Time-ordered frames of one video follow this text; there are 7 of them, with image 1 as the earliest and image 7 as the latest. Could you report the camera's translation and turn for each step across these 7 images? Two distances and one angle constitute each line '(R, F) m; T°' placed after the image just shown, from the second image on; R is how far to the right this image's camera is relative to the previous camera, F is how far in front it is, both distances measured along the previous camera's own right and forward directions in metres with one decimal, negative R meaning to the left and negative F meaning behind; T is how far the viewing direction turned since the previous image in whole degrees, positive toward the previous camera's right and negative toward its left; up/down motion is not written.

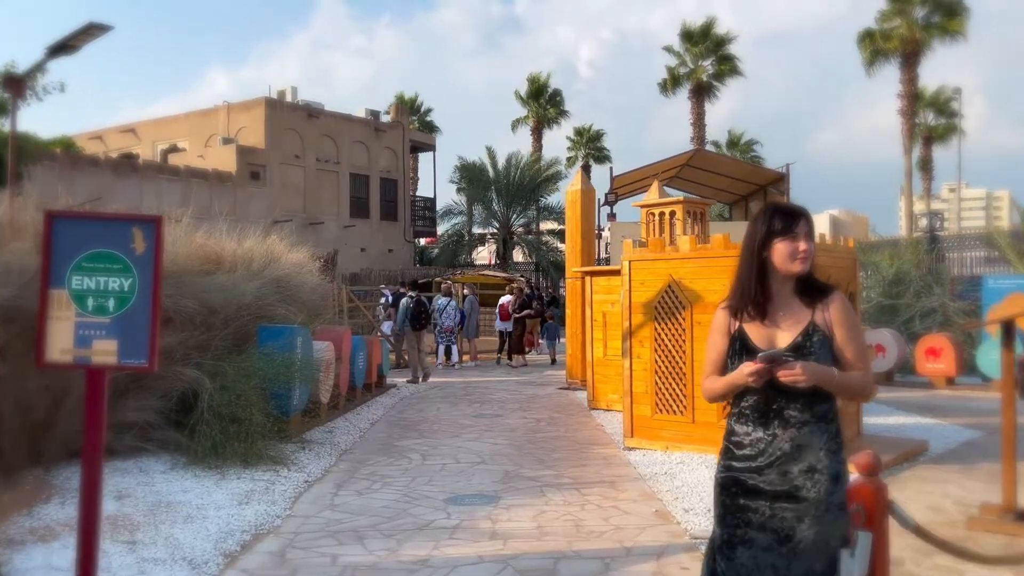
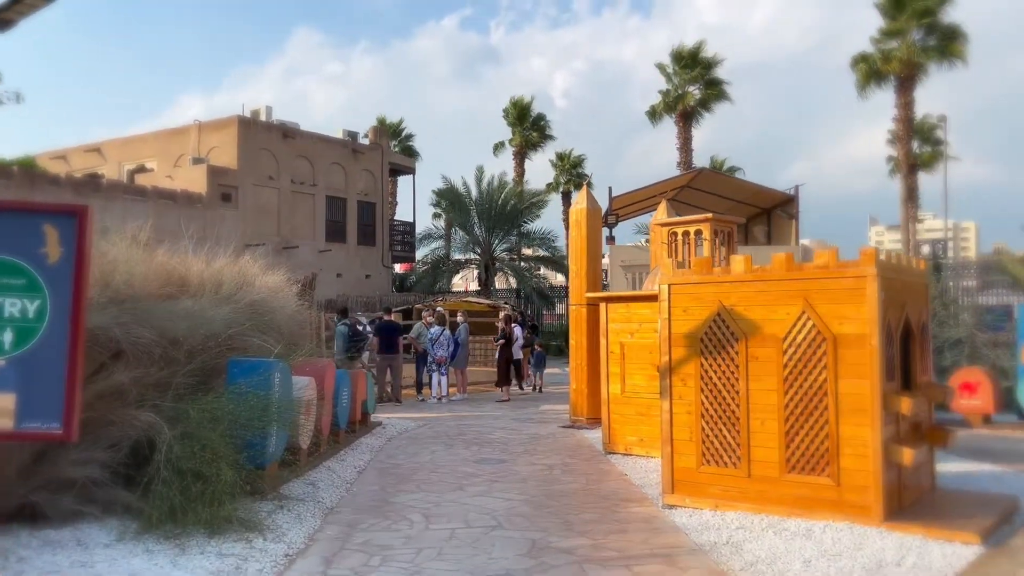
(-0.4, +1.2) m; +2°
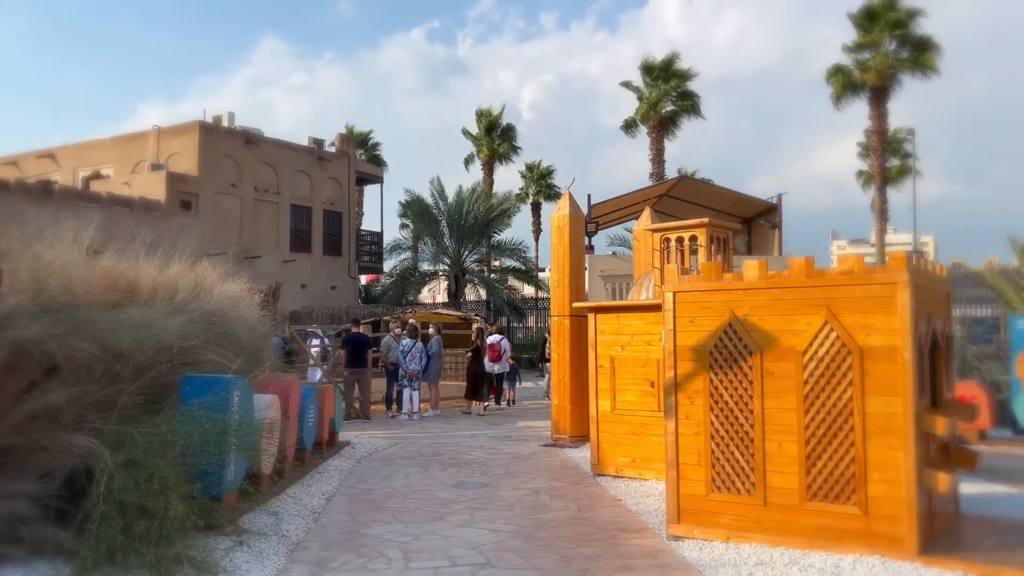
(-0.2, +0.7) m; +2°
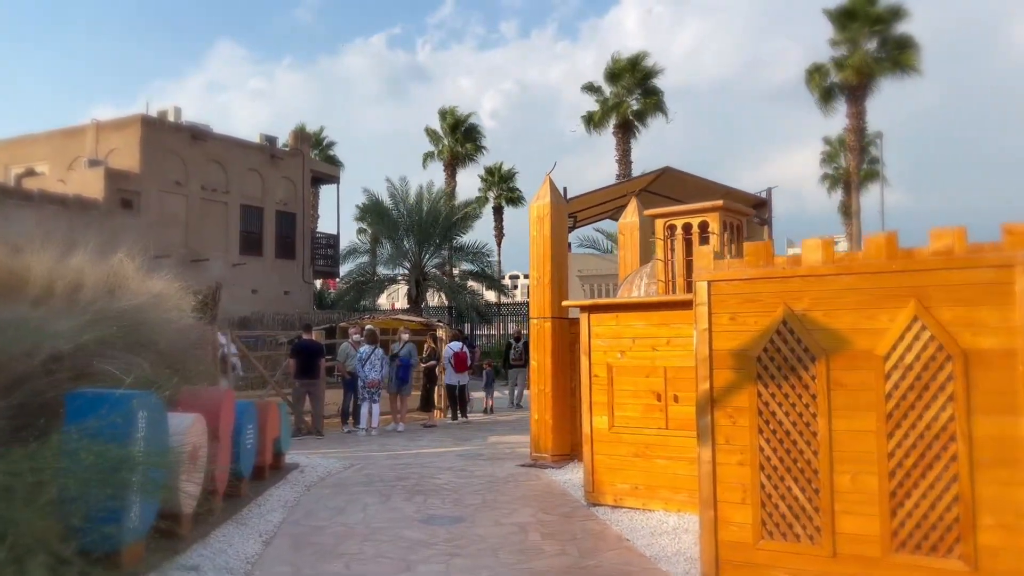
(-0.2, +1.4) m; +3°
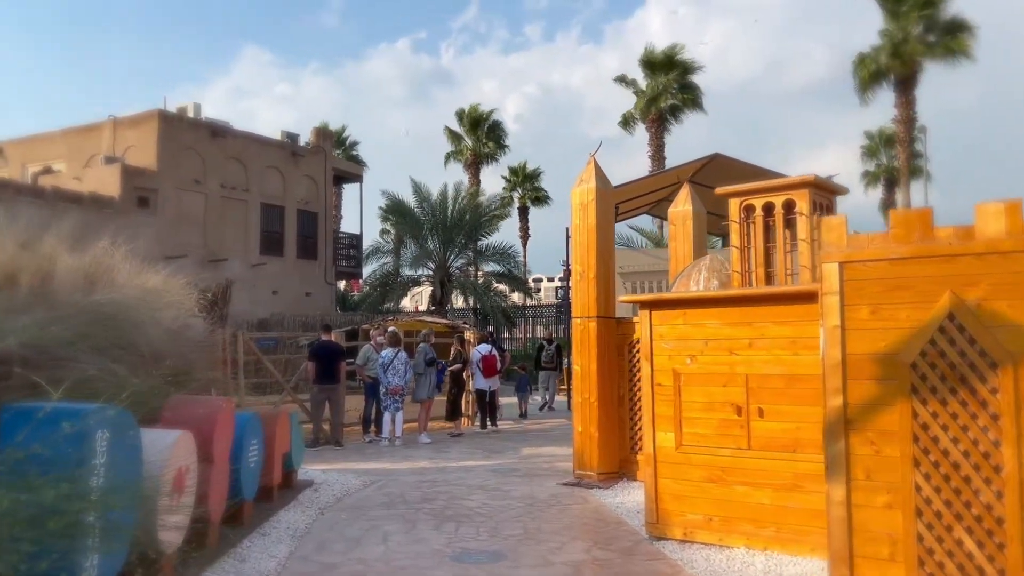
(-0.2, +1.1) m; -2°
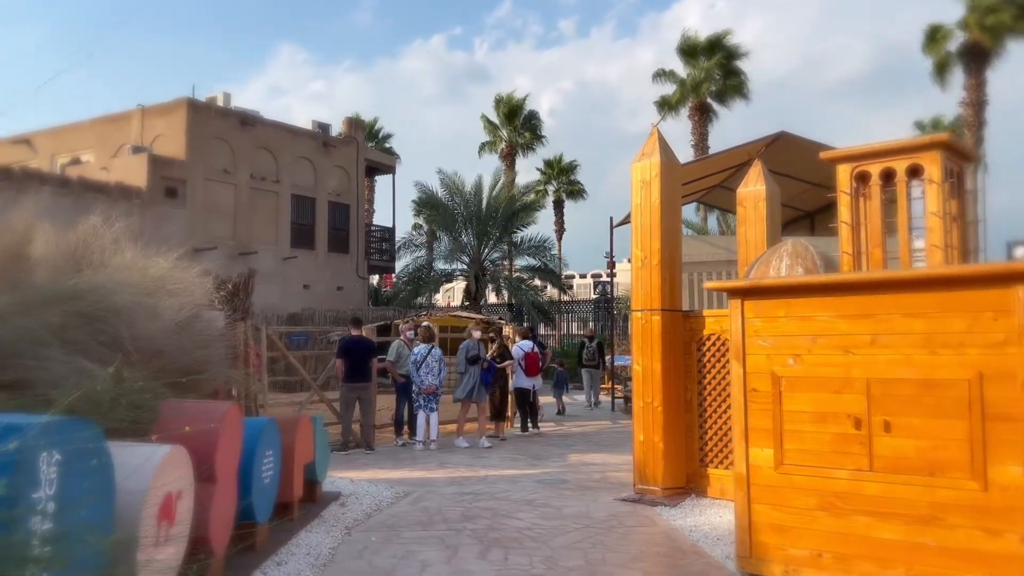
(-0.2, +1.0) m; -2°
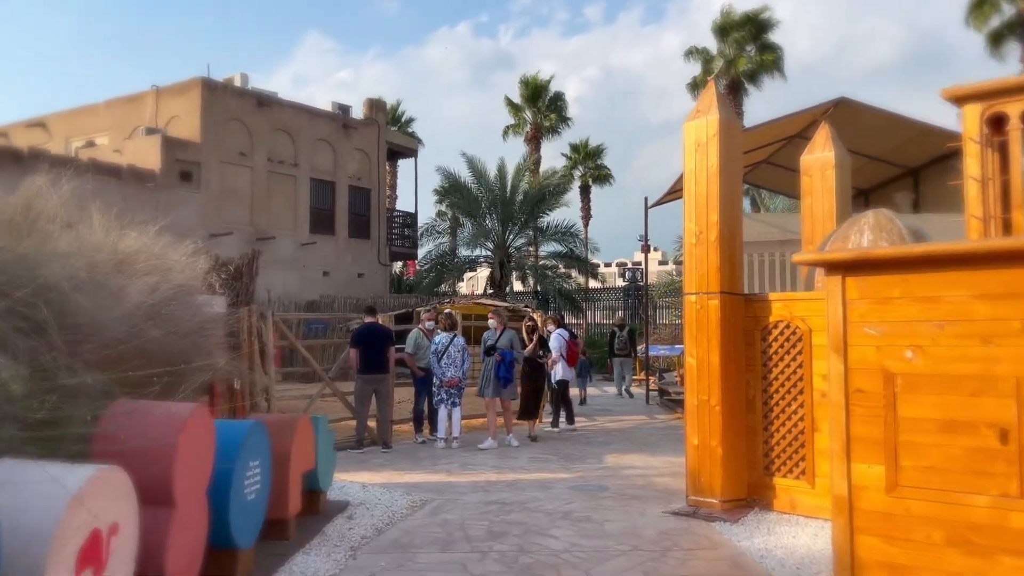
(-0.1, +1.0) m; -2°
